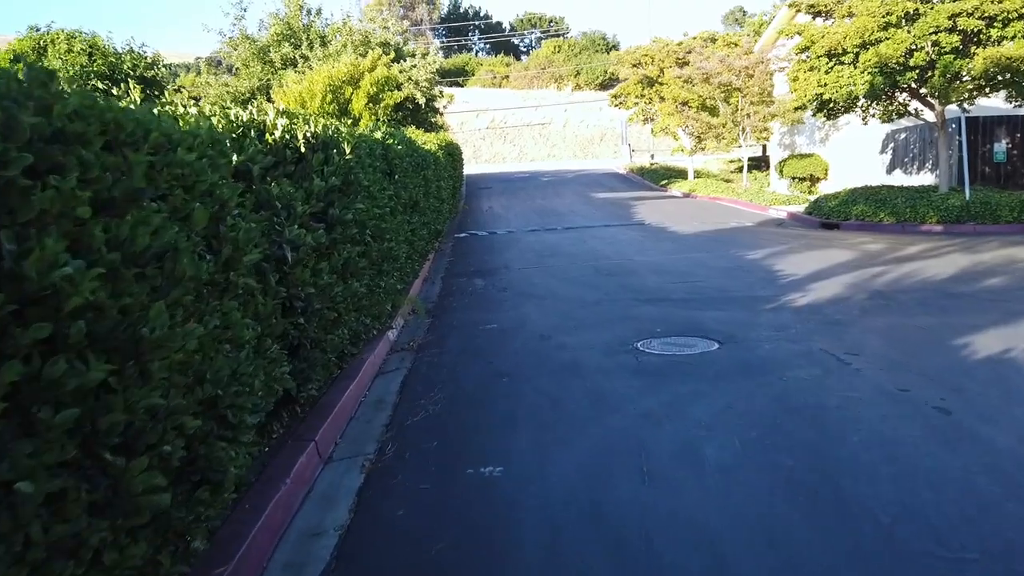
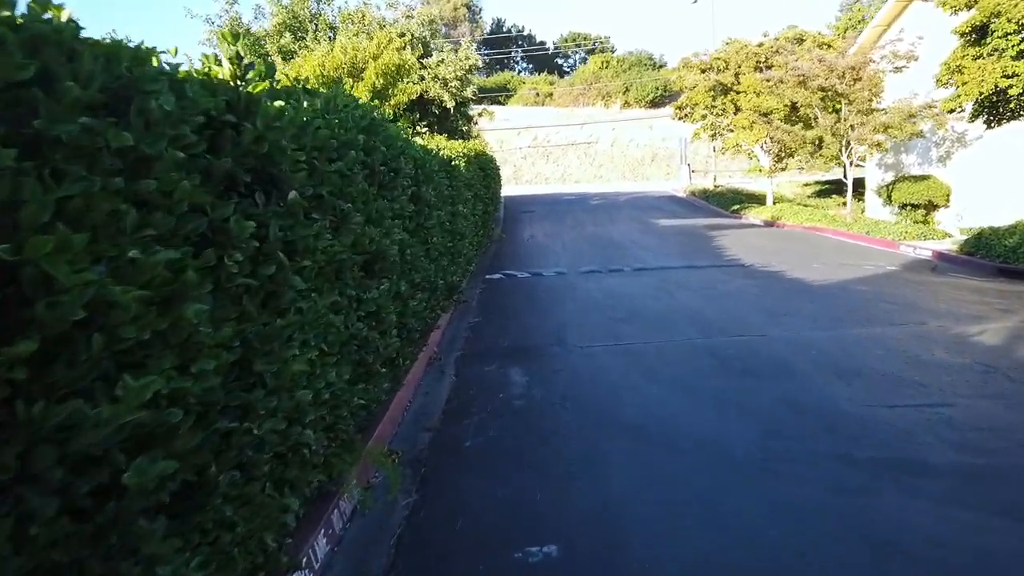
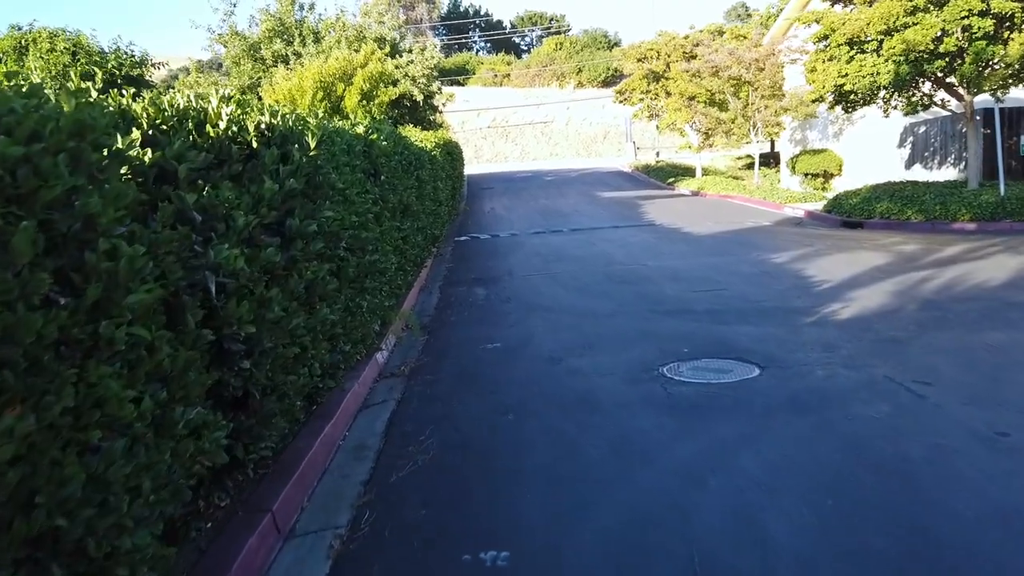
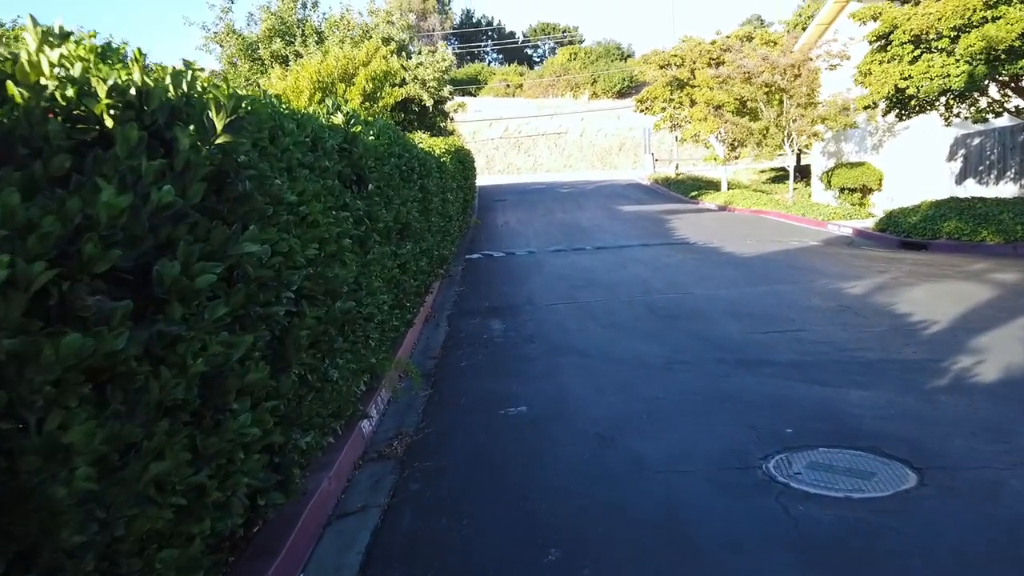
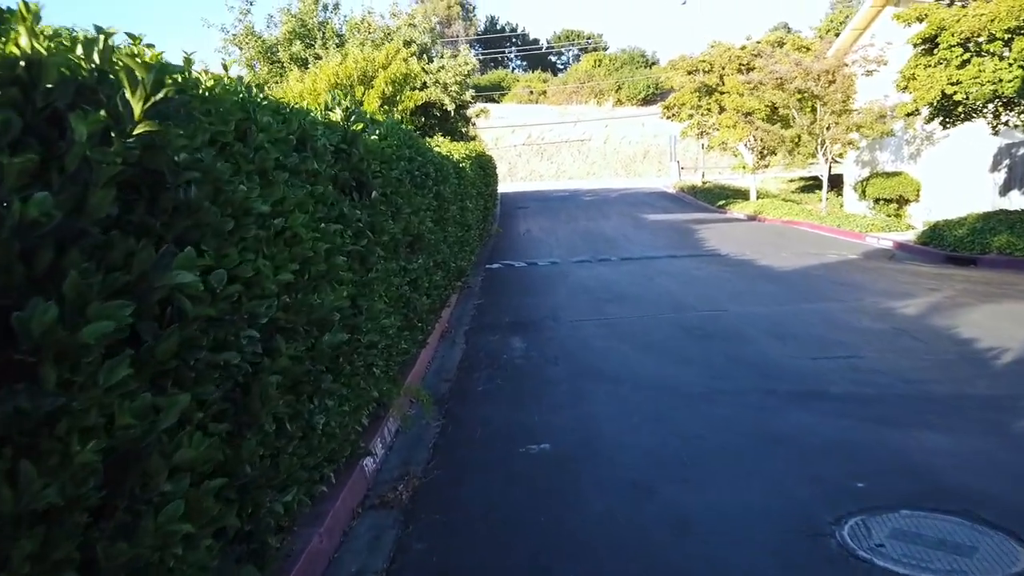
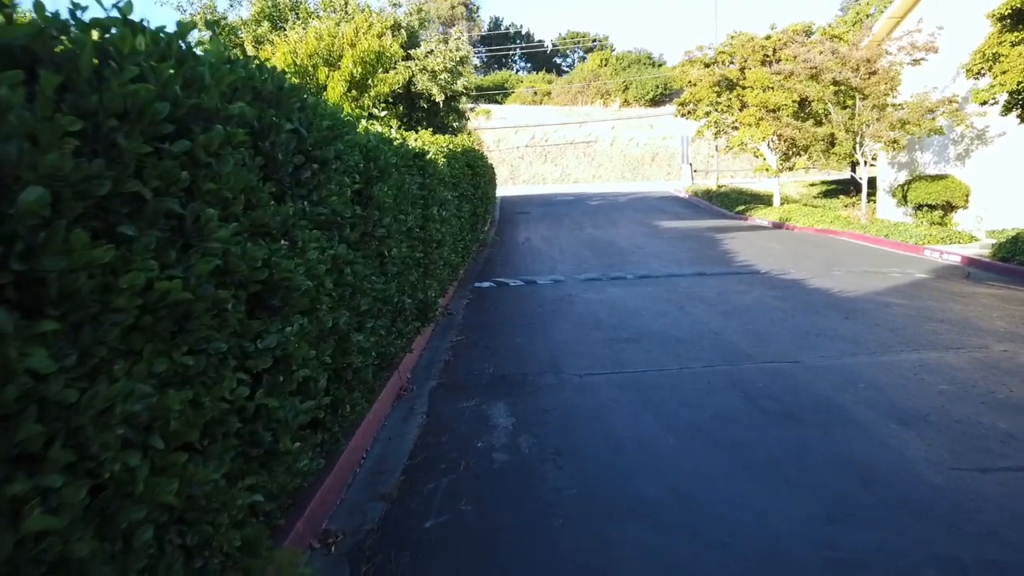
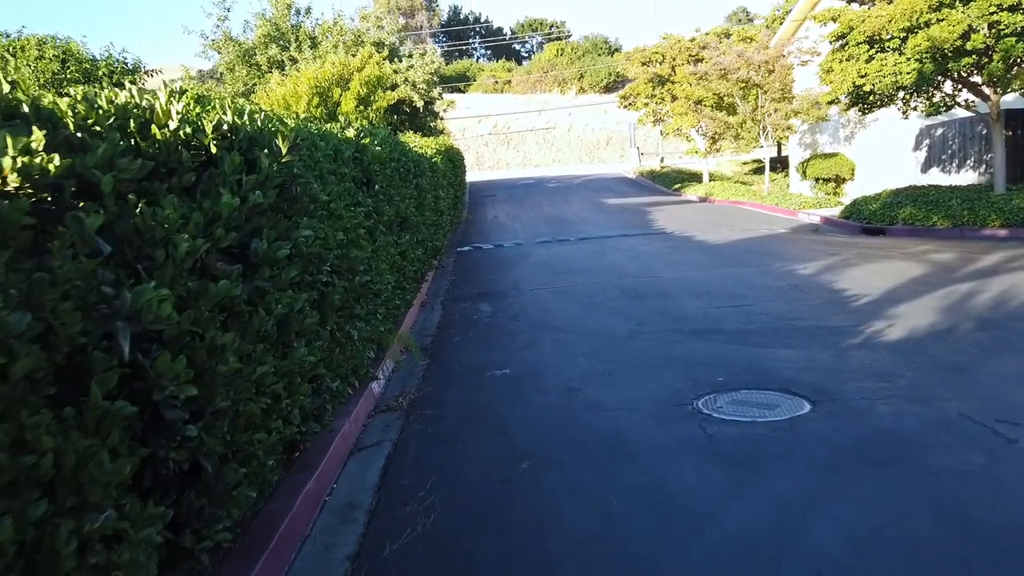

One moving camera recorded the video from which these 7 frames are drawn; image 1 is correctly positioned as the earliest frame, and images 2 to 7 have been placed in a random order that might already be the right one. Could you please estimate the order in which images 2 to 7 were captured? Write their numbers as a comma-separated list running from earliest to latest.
3, 7, 4, 5, 2, 6
